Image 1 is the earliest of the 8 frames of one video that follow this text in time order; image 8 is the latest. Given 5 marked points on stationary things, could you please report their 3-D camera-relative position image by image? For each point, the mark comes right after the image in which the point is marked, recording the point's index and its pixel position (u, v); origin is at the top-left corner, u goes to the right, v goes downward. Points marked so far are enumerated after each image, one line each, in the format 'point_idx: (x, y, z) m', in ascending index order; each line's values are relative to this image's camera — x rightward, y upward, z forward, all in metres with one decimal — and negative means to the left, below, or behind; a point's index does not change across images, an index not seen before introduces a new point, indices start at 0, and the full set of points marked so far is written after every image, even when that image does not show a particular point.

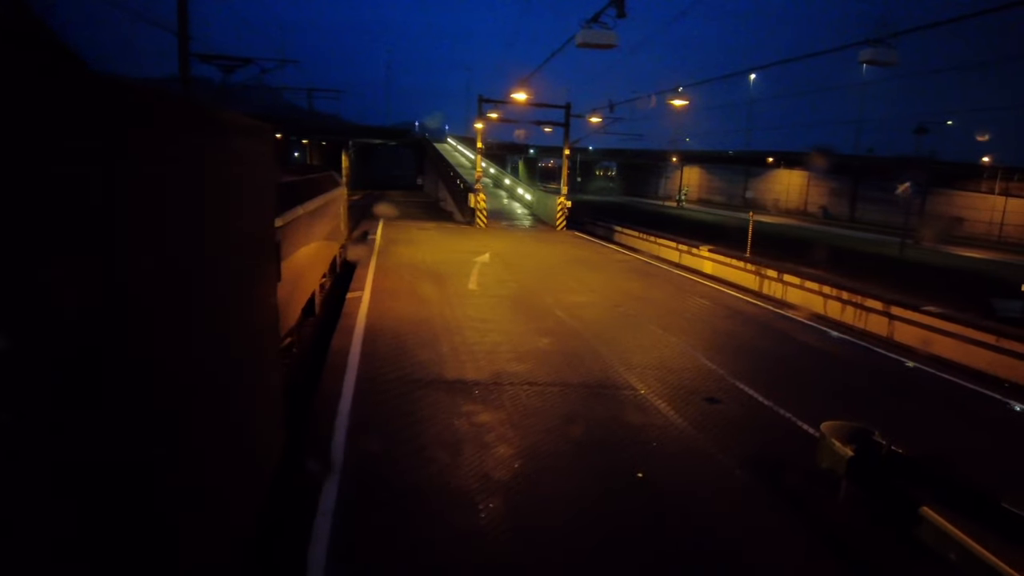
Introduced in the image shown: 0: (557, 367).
0: (+0.6, -1.1, +8.9) m
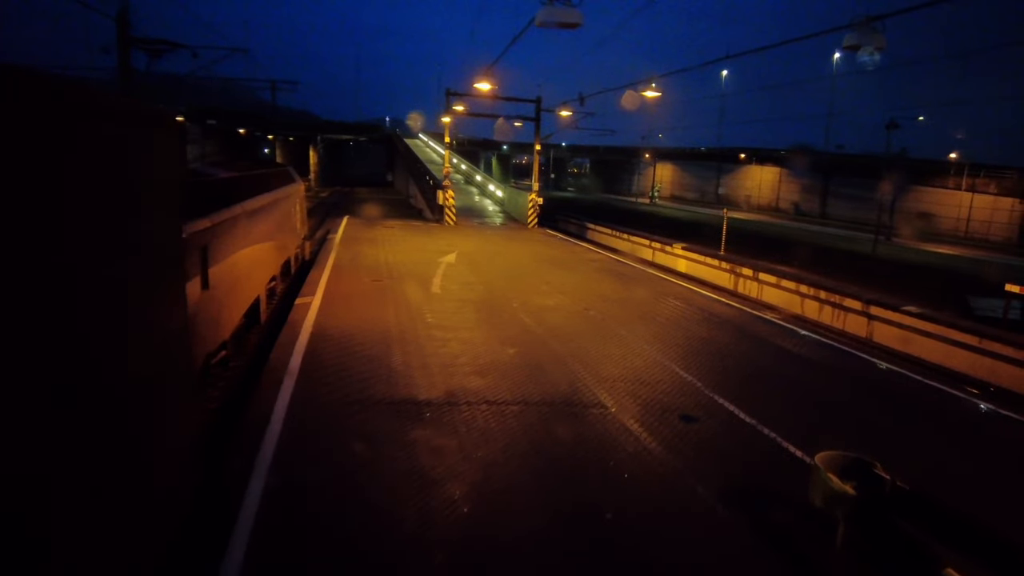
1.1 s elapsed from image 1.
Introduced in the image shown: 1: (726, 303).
0: (+0.1, -1.2, +8.1) m
1: (+4.6, -0.3, +15.2) m
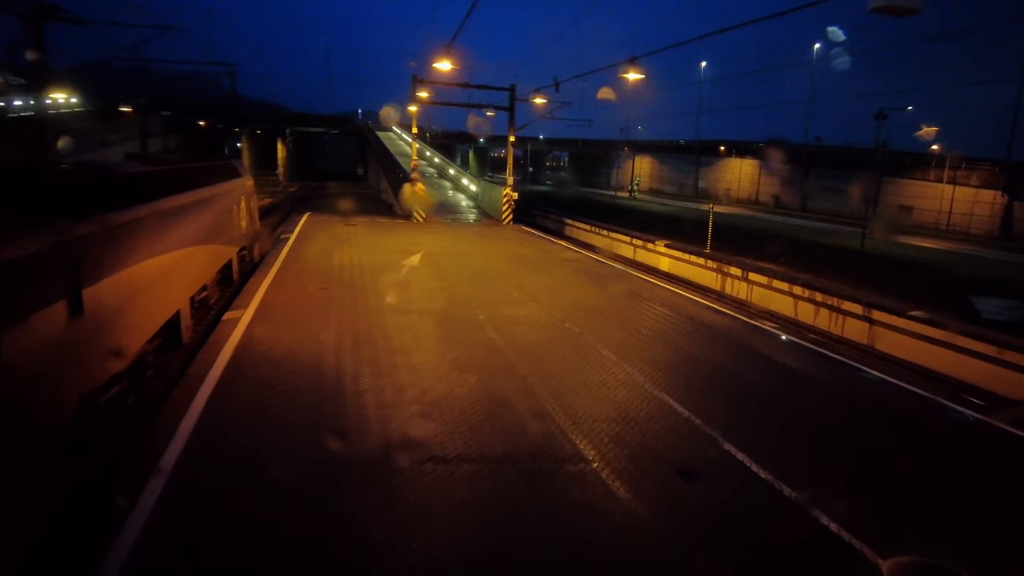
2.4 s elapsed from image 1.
0: (-0.3, -1.3, +6.7) m
1: (+4.0, -0.4, +13.9) m
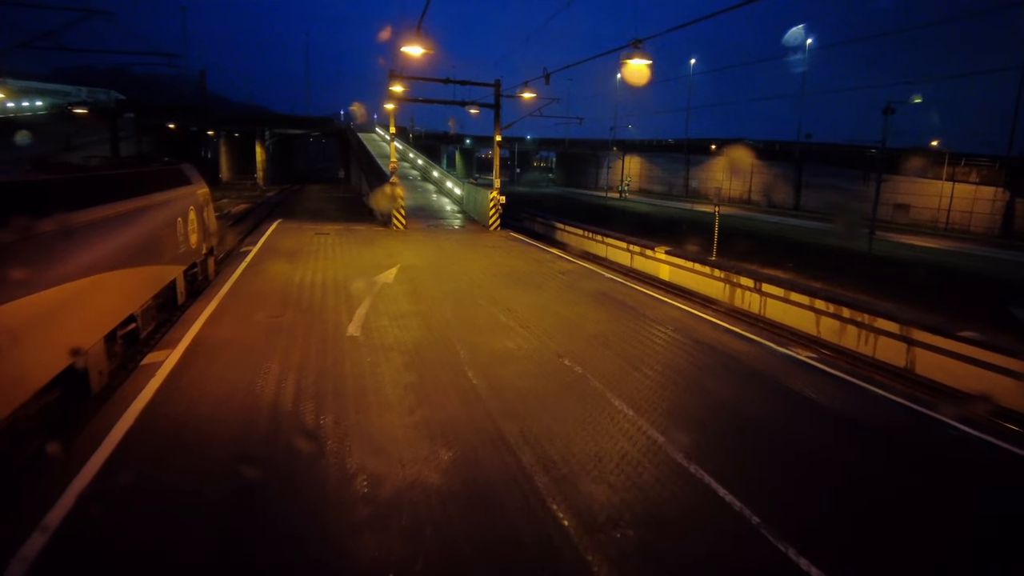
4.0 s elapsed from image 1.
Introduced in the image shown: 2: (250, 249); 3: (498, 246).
0: (-0.4, -1.7, +5.0) m
1: (+3.7, -0.7, +12.2) m
2: (-6.9, +1.0, +17.6) m
3: (-0.4, +1.2, +19.3) m
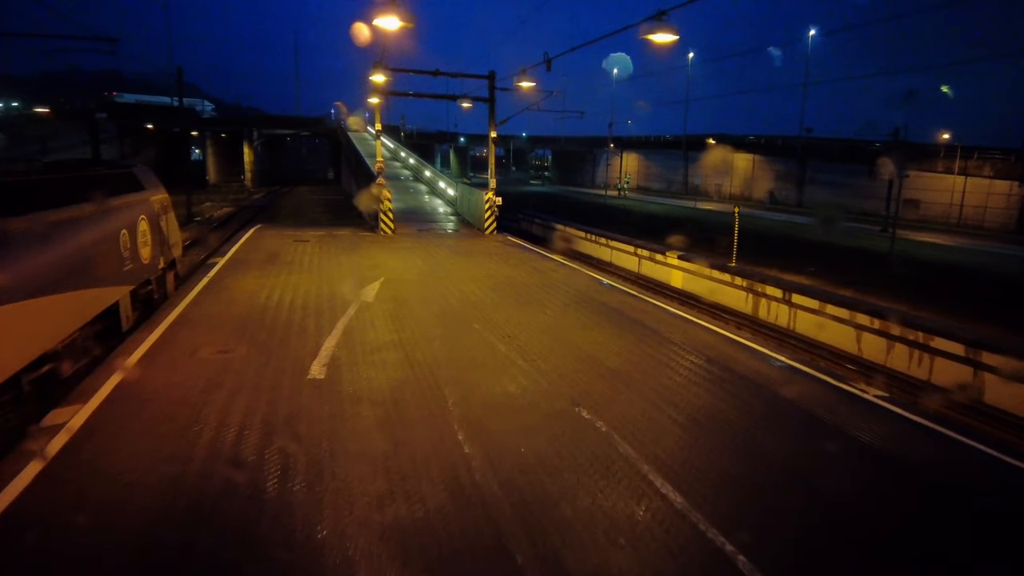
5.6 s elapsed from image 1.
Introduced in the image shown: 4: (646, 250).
0: (-0.4, -2.0, +3.3) m
1: (+3.7, -1.0, +10.5) m
2: (-7.0, +0.7, +15.9) m
3: (-0.5, +0.9, +17.6) m
4: (+3.8, +1.1, +19.2) m
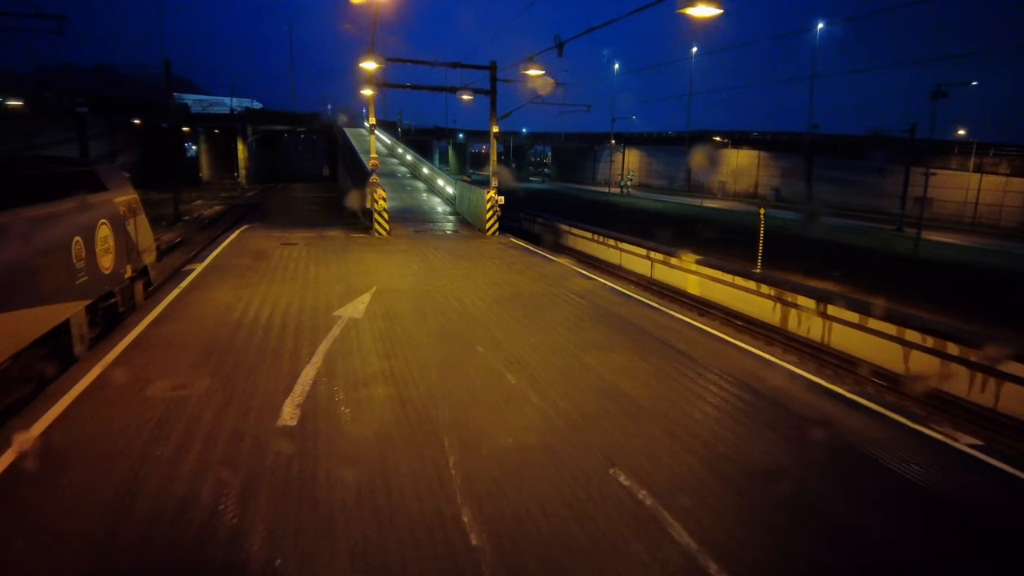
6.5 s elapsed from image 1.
0: (-0.2, -2.2, +2.0) m
1: (+3.9, -1.2, +9.3) m
2: (-6.9, +0.5, +14.6) m
3: (-0.4, +0.8, +16.4) m
4: (+3.9, +0.9, +17.9) m
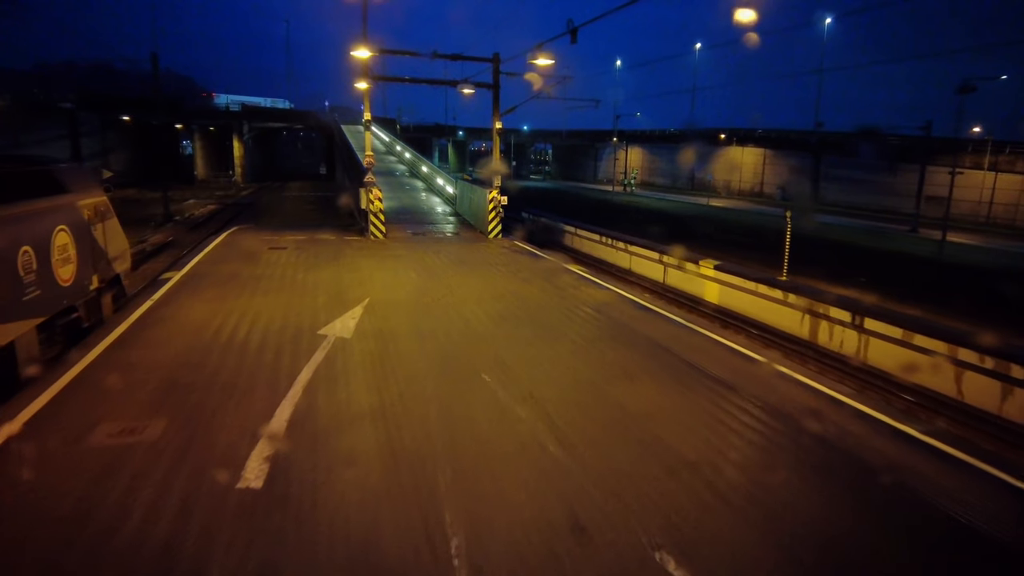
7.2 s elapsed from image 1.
0: (-0.1, -2.5, +0.9) m
1: (+4.0, -1.4, +8.2) m
2: (-6.8, +0.3, +13.5) m
3: (-0.3, +0.6, +15.3) m
4: (+4.1, +0.7, +16.8) m
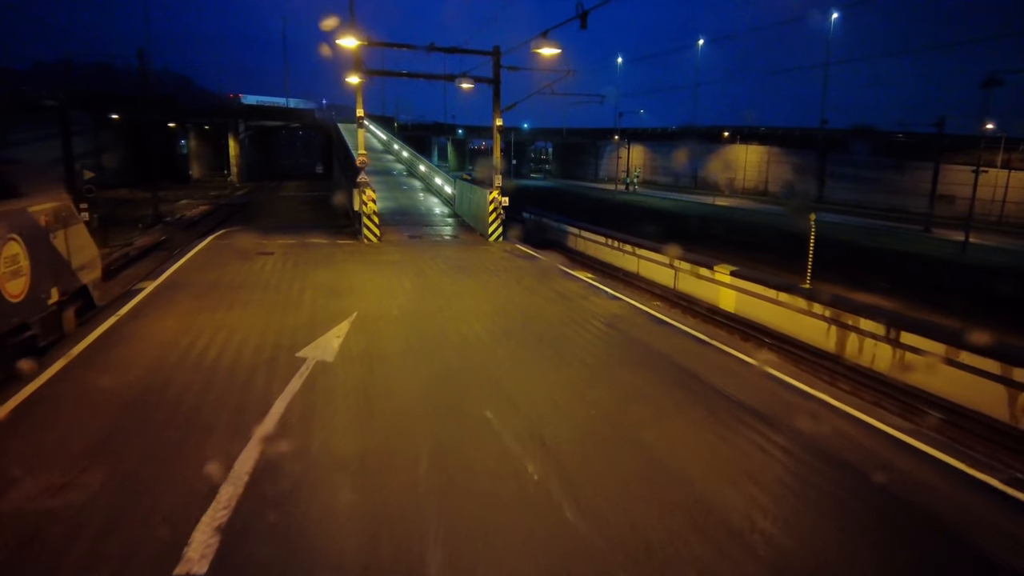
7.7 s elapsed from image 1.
0: (-0.1, -2.7, 0.0) m
1: (+4.0, -1.5, +7.2) m
2: (-6.7, +0.1, +12.5) m
3: (-0.2, +0.4, +14.3) m
4: (+4.1, +0.6, +15.9) m
